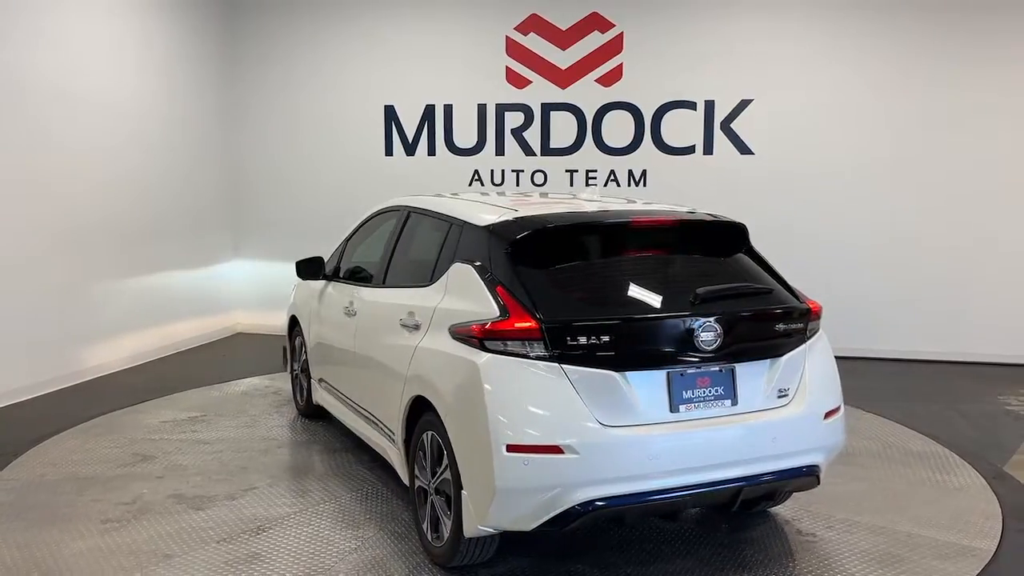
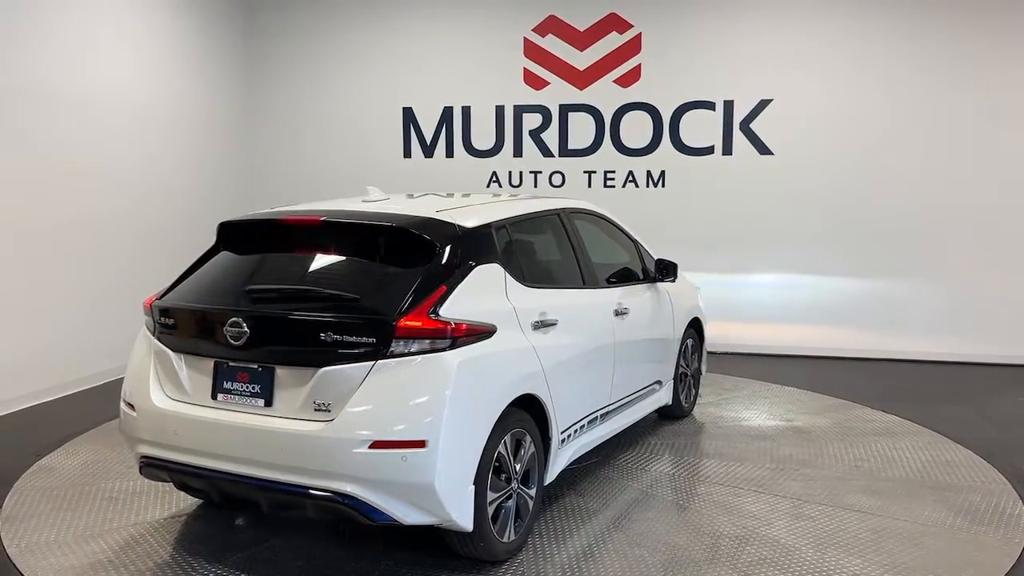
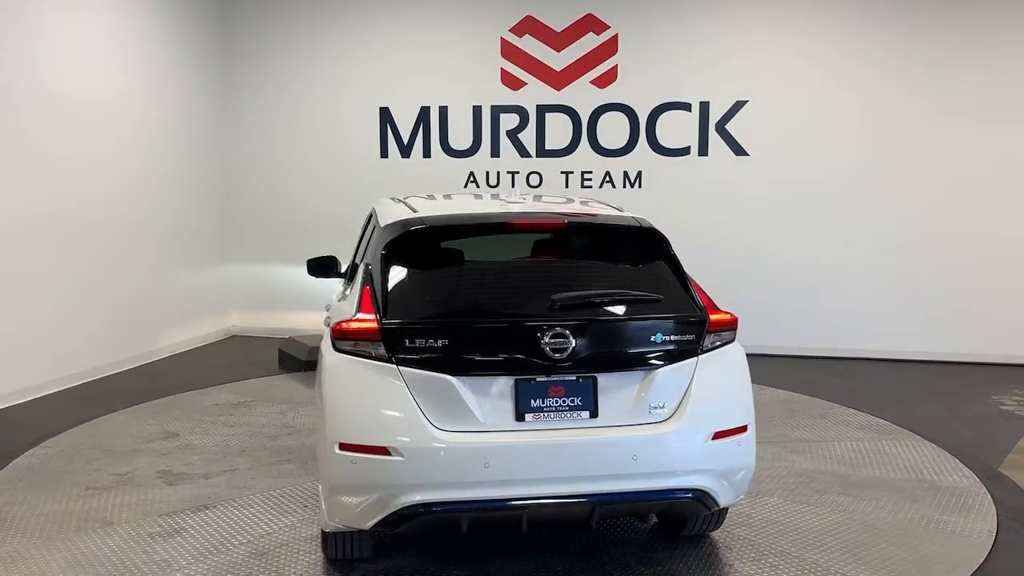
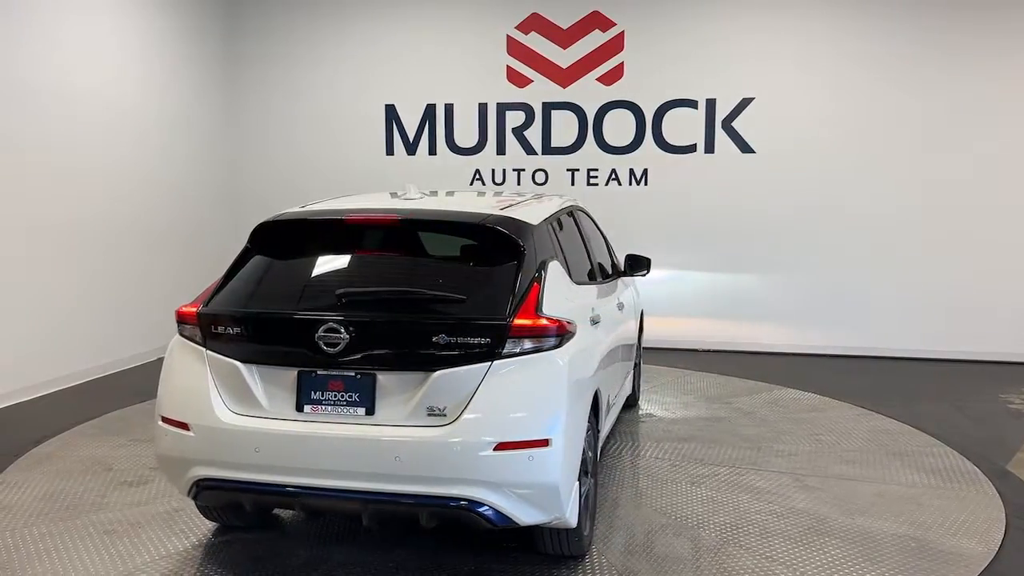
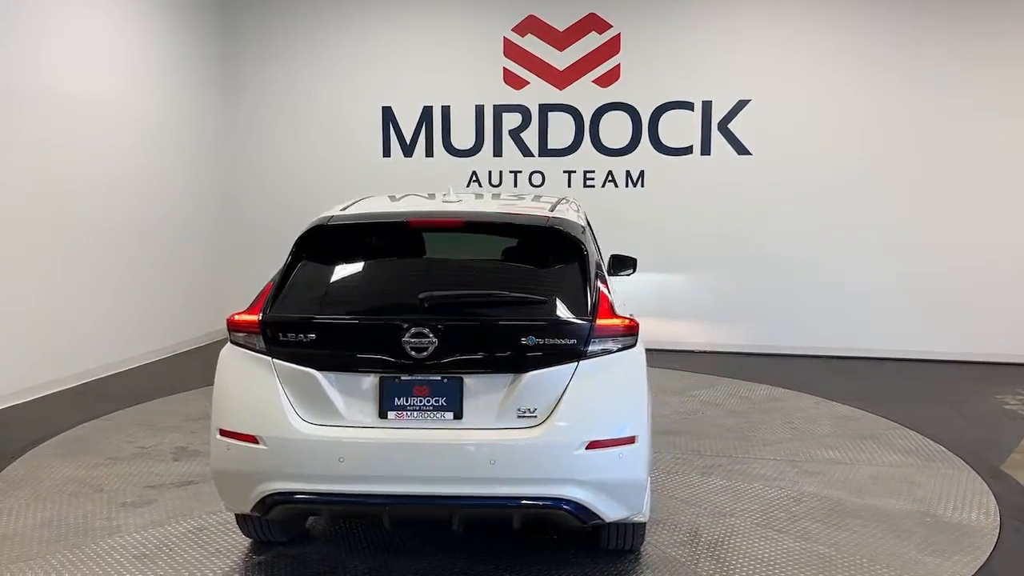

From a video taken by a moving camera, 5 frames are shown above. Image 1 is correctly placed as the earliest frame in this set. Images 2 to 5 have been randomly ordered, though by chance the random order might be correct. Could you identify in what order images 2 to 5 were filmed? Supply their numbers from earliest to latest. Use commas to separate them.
3, 5, 4, 2
